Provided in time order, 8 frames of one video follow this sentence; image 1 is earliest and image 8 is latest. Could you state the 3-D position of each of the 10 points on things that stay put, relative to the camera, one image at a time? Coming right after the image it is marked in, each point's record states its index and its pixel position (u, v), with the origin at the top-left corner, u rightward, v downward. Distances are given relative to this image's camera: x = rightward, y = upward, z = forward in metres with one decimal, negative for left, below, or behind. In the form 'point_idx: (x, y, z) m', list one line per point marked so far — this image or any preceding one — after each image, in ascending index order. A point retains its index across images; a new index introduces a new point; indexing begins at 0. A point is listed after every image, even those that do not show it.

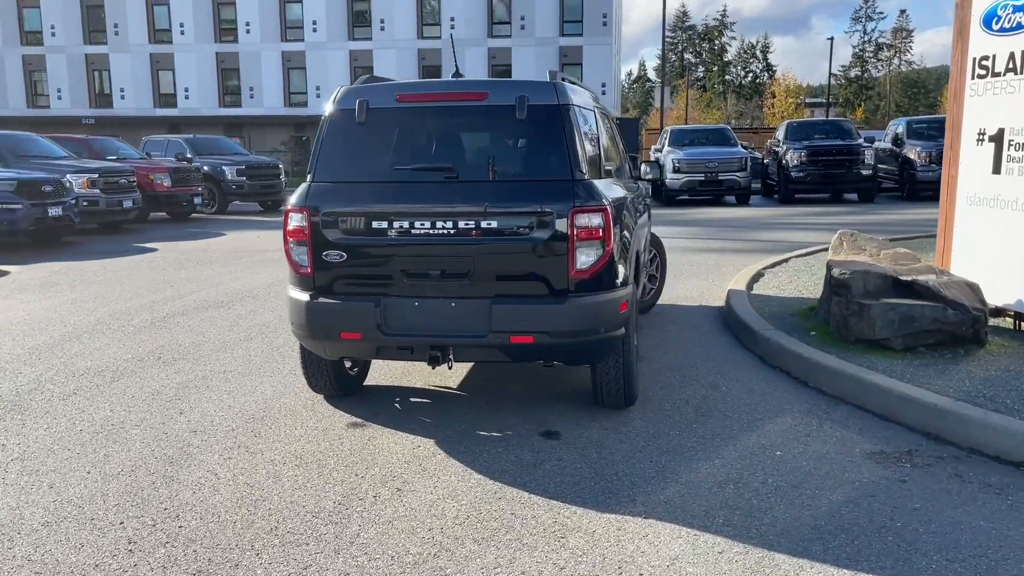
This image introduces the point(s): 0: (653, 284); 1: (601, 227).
0: (+1.4, 0.0, +8.7) m
1: (+0.5, +0.3, +4.8) m
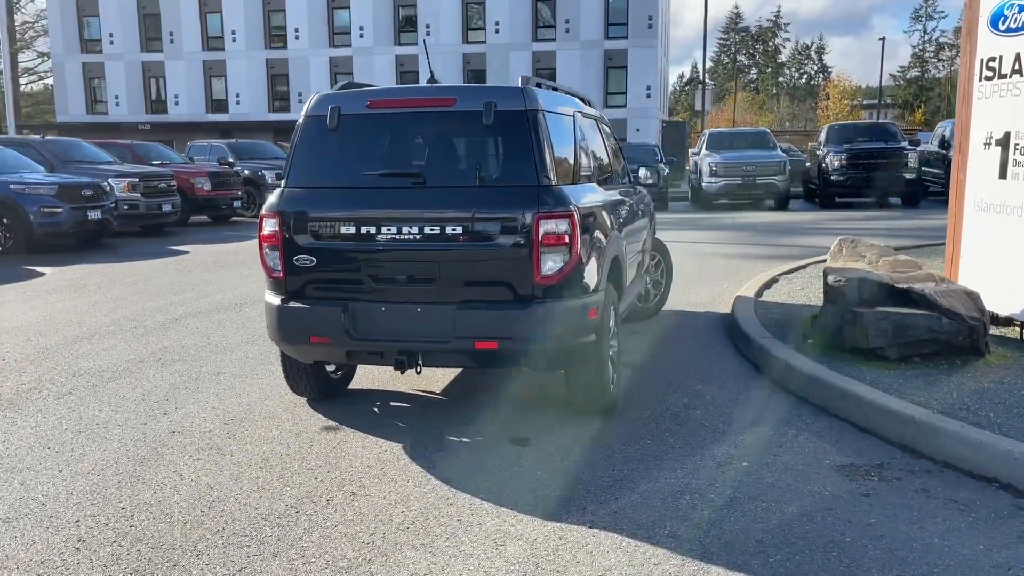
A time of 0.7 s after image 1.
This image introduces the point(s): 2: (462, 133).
0: (+1.5, 0.0, +8.6) m
1: (+0.3, +0.3, +4.8) m
2: (-0.3, +0.9, +4.9) m
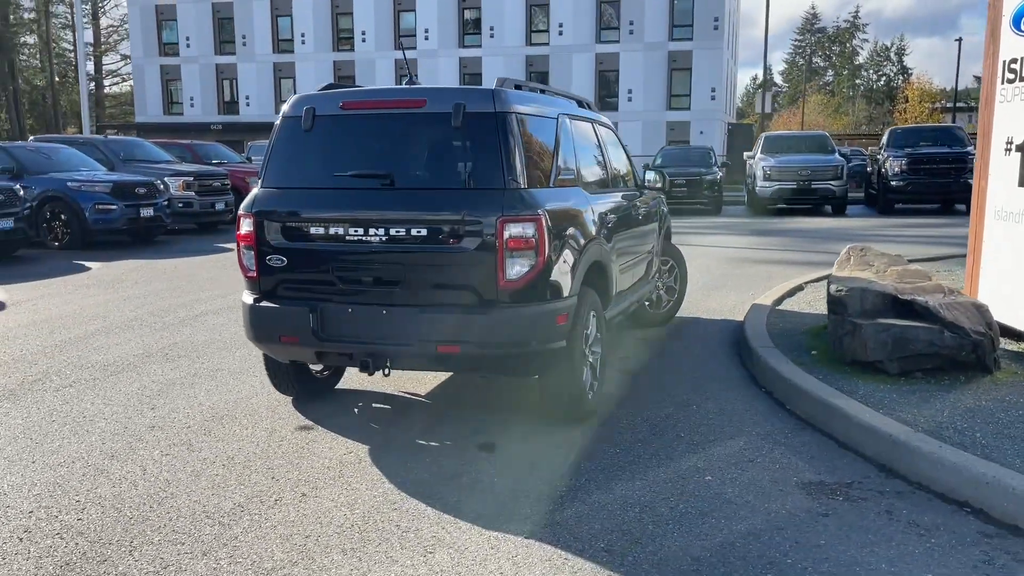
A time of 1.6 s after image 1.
0: (+1.5, -0.1, +8.4) m
1: (+0.1, +0.3, +4.7) m
2: (-0.5, +0.9, +4.9) m
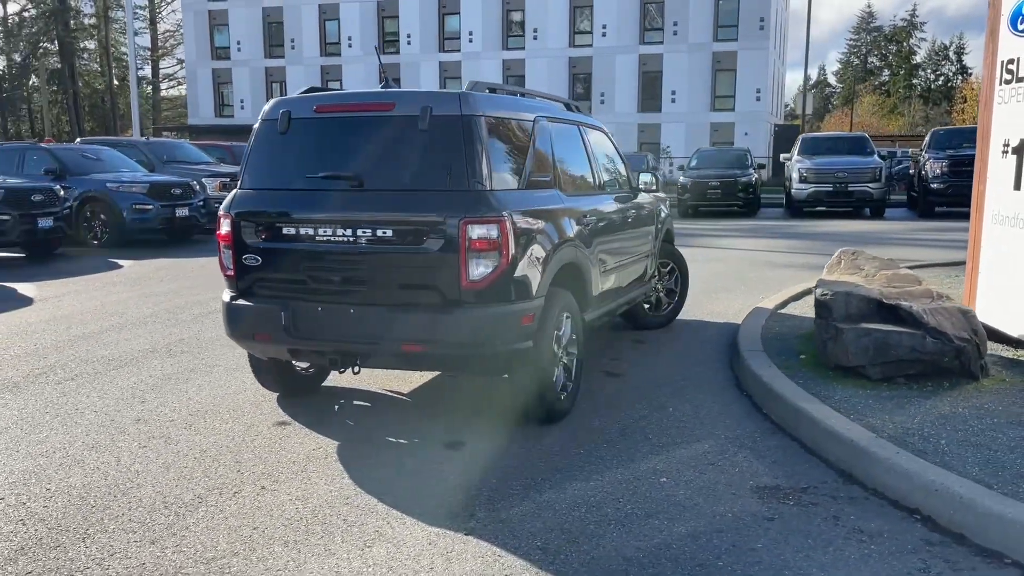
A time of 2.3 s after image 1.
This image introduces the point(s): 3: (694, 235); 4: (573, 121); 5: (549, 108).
0: (+1.5, -0.1, +8.4) m
1: (-0.1, +0.3, +4.8) m
2: (-0.7, +0.9, +5.0) m
3: (+4.1, +1.2, +19.1) m
4: (+0.4, +1.3, +6.4) m
5: (+0.2, +1.3, +6.0) m
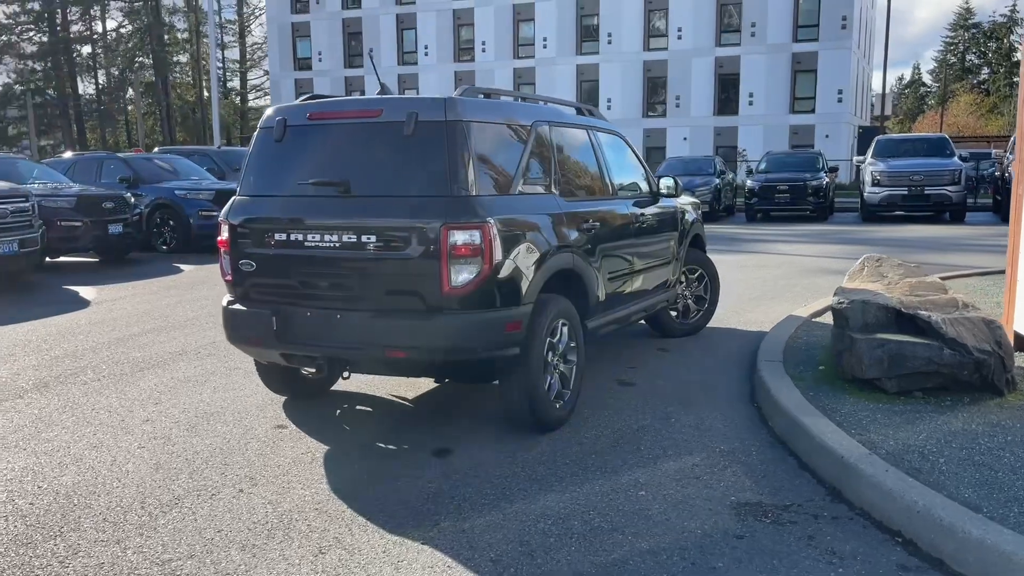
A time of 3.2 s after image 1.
0: (+1.8, -0.2, +8.2) m
1: (-0.2, +0.2, +4.7) m
2: (-0.7, +0.8, +5.0) m
3: (+5.3, +1.0, +18.6) m
4: (+0.5, +1.2, +6.3) m
5: (+0.3, +1.2, +6.0) m
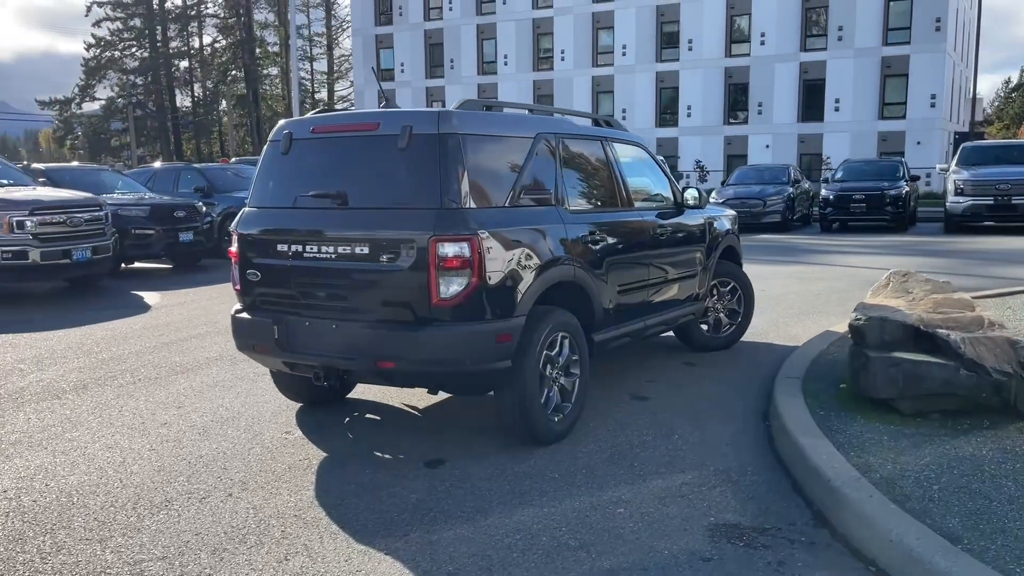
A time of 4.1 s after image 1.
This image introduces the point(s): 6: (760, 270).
0: (+2.0, -0.3, +8.0) m
1: (-0.2, +0.2, +4.7) m
2: (-0.8, +0.8, +5.1) m
3: (+6.5, +0.8, +18.0) m
4: (+0.6, +1.1, +6.3) m
5: (+0.3, +1.1, +5.9) m
6: (+4.1, +0.3, +14.2) m
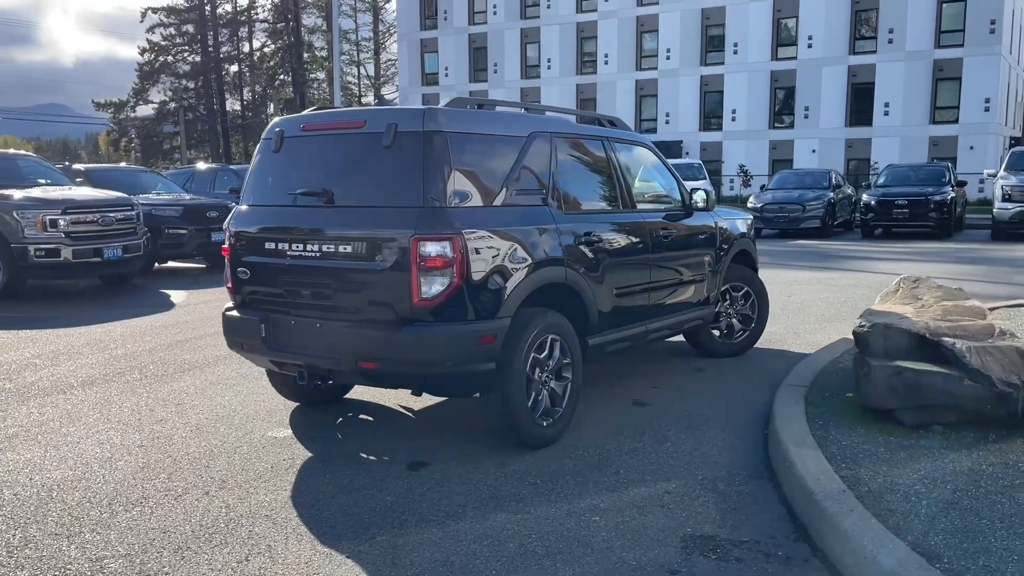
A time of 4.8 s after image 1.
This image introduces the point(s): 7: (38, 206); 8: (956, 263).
0: (+2.1, -0.3, +7.8) m
1: (-0.3, +0.2, +4.7) m
2: (-0.8, +0.8, +5.0) m
3: (+7.1, +0.6, +17.6) m
4: (+0.6, +1.1, +6.2) m
5: (+0.3, +1.1, +5.8) m
6: (+4.5, +0.2, +13.9) m
7: (-6.3, +1.1, +11.5) m
8: (+8.2, +0.5, +16.2) m
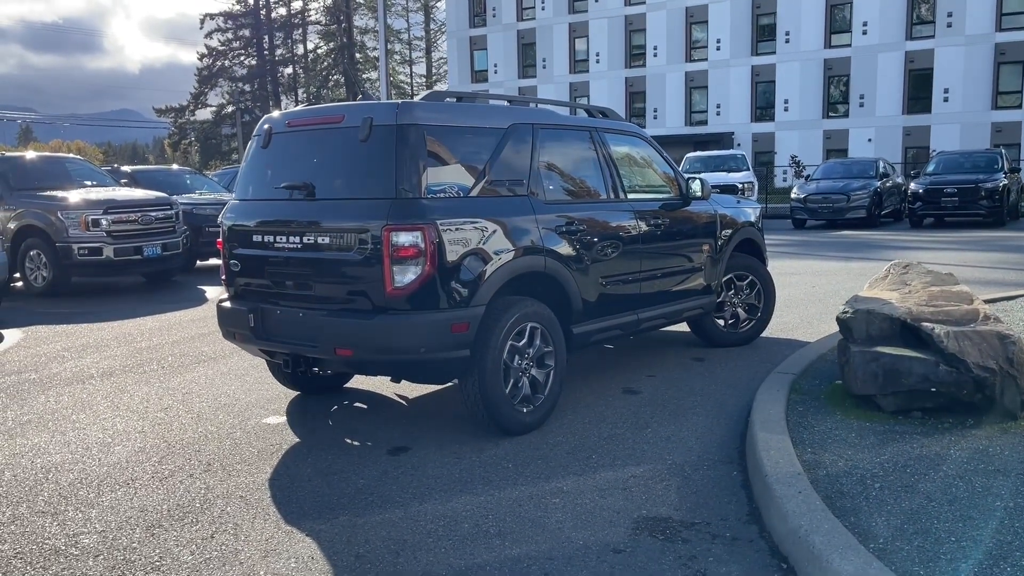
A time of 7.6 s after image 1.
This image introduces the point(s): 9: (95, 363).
0: (+2.1, -0.2, +7.8) m
1: (-0.5, +0.2, +4.8) m
2: (-1.0, +0.8, +5.2) m
3: (+7.8, +0.8, +17.2) m
4: (+0.5, +1.2, +6.2) m
5: (+0.2, +1.2, +5.9) m
6: (+4.9, +0.3, +13.6) m
7: (-6.0, +1.1, +12.0) m
8: (+8.8, +0.7, +15.7) m
9: (-3.8, -0.7, +7.9) m
